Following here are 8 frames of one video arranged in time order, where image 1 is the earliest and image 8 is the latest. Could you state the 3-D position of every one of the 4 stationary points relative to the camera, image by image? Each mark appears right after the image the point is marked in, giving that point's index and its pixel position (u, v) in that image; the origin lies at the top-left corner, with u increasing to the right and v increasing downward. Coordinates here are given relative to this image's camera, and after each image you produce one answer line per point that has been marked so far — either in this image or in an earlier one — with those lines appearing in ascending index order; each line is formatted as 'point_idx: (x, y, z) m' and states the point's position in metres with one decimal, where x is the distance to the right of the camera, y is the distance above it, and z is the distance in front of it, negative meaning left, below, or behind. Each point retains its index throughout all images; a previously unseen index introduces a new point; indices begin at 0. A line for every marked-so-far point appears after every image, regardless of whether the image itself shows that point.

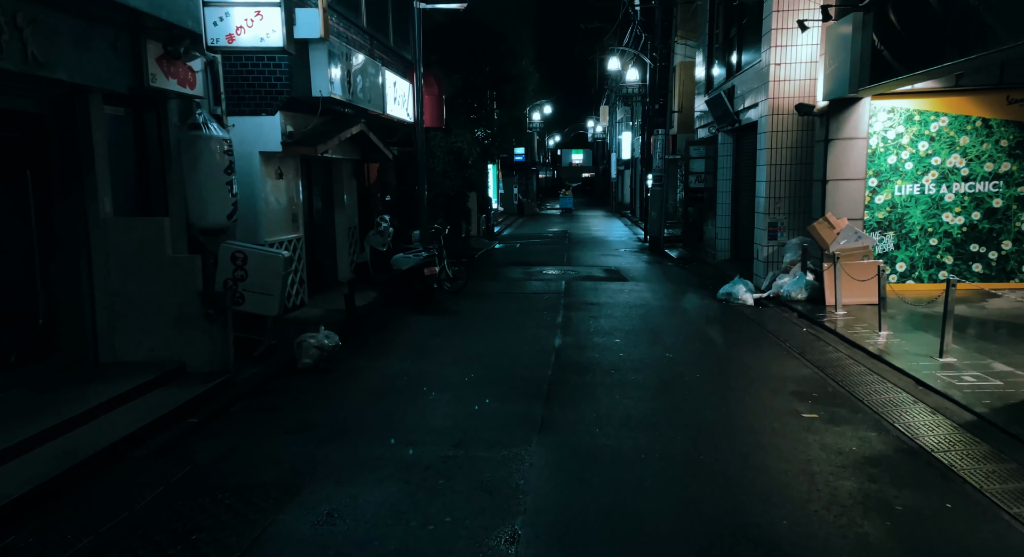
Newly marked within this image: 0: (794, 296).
0: (+4.9, -0.3, +14.3) m
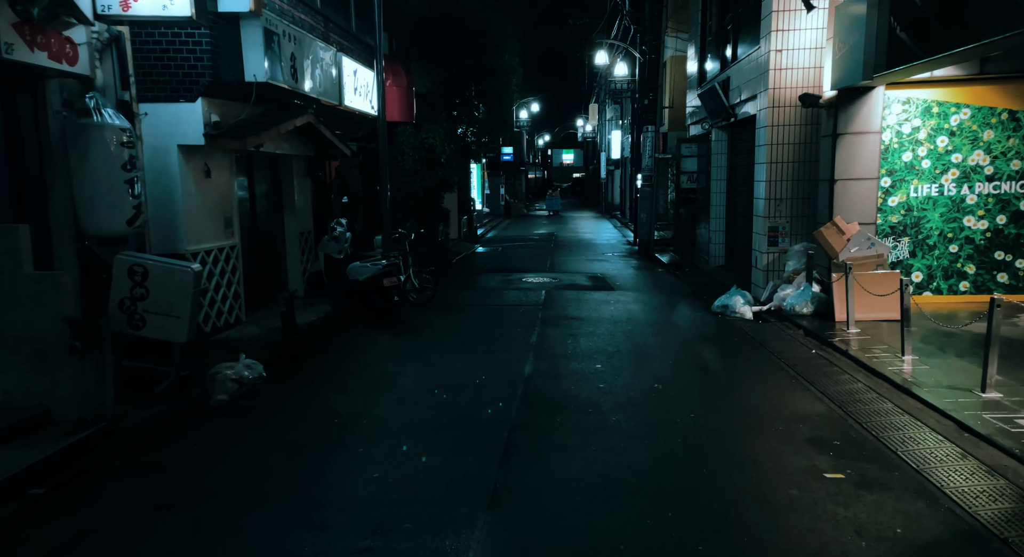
0: (+4.4, -0.5, +12.8) m
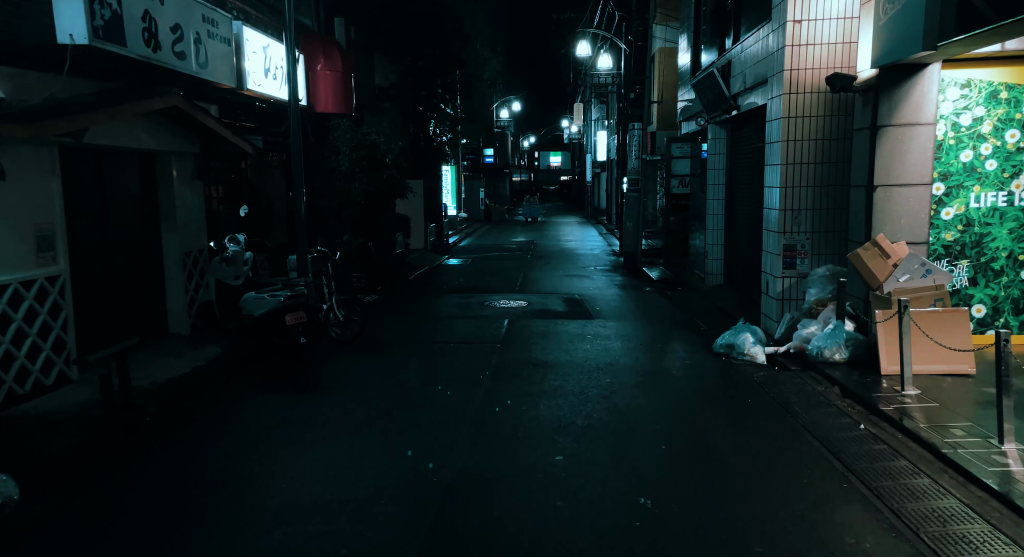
0: (+3.7, -0.9, +9.8) m
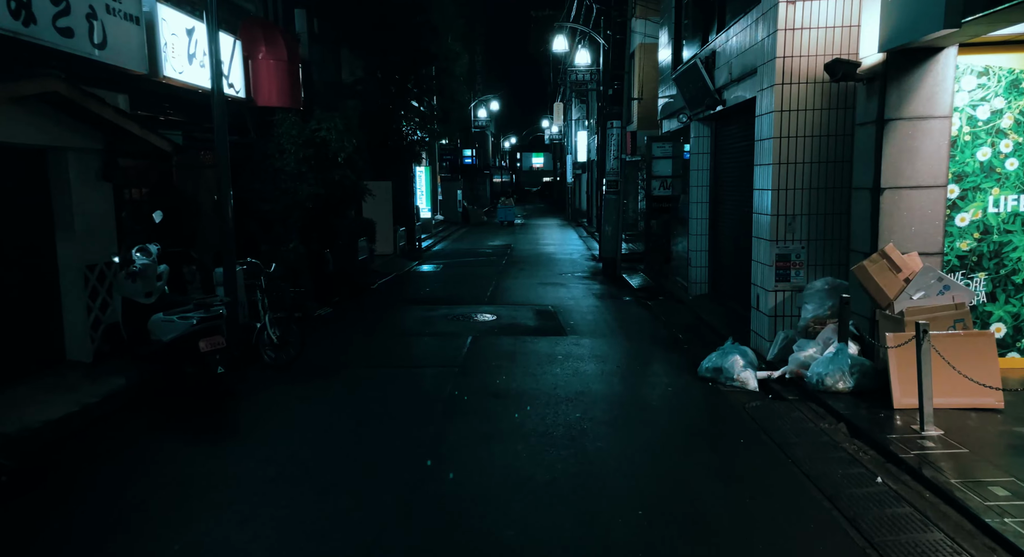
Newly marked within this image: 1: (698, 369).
0: (+3.3, -1.1, +8.5) m
1: (+2.3, -1.1, +10.1) m
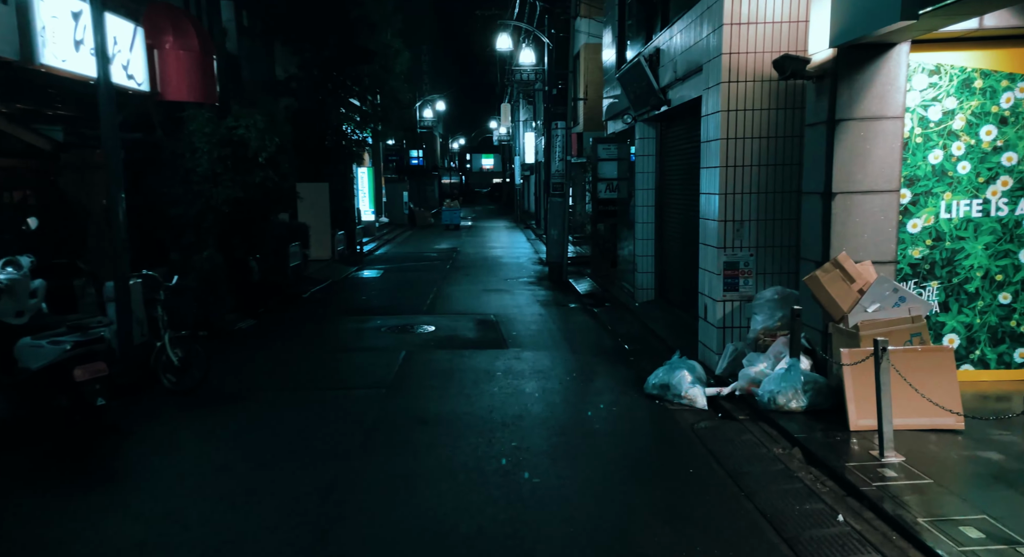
0: (+2.6, -1.2, +7.9) m
1: (+1.5, -1.2, +9.4) m
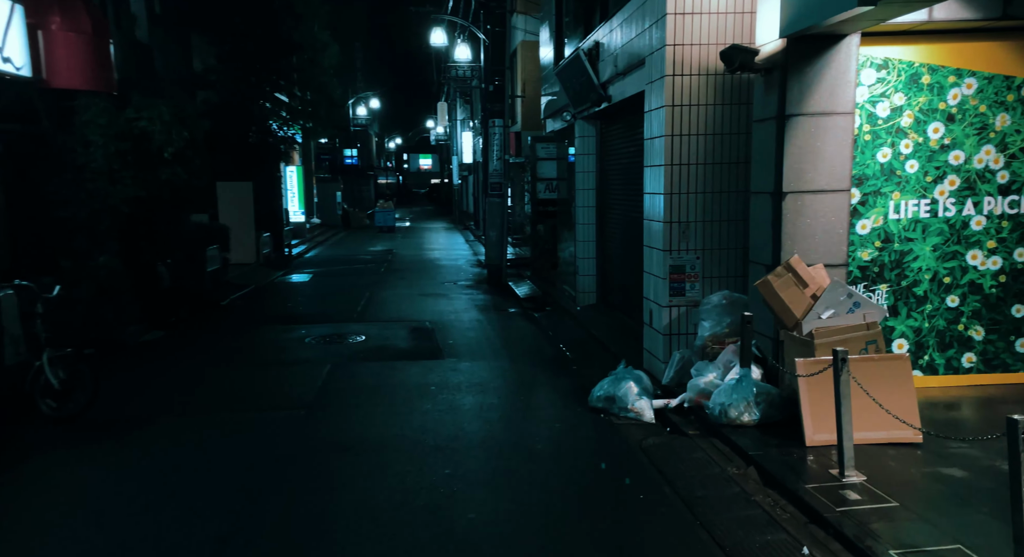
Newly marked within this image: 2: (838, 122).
0: (+2.0, -1.2, +7.5) m
1: (+0.8, -1.3, +8.9) m
2: (+3.1, +1.5, +7.8) m
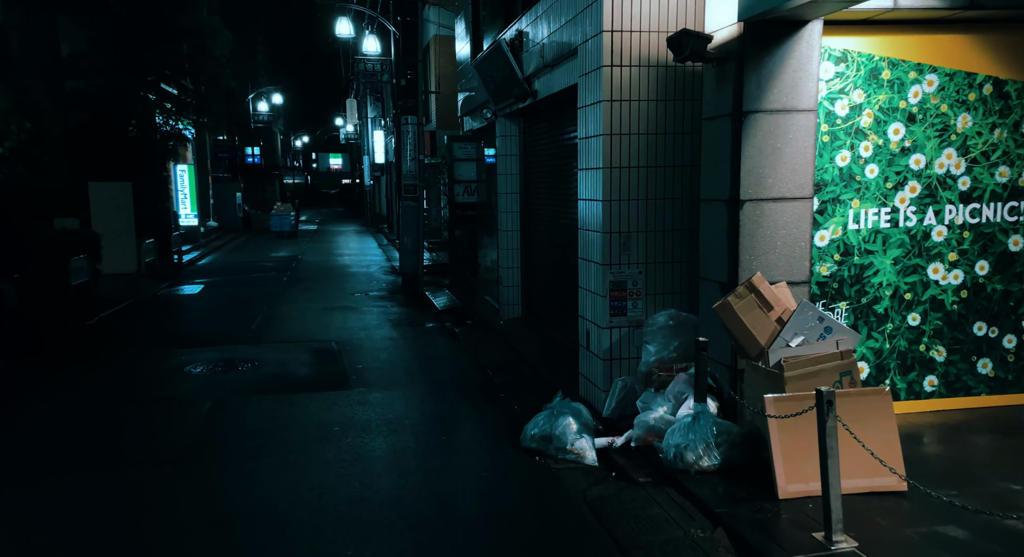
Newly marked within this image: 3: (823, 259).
0: (+1.4, -1.4, +6.4) m
1: (+0.1, -1.5, +7.7) m
2: (+2.4, +1.3, +6.9) m
3: (+2.8, +0.2, +7.5) m
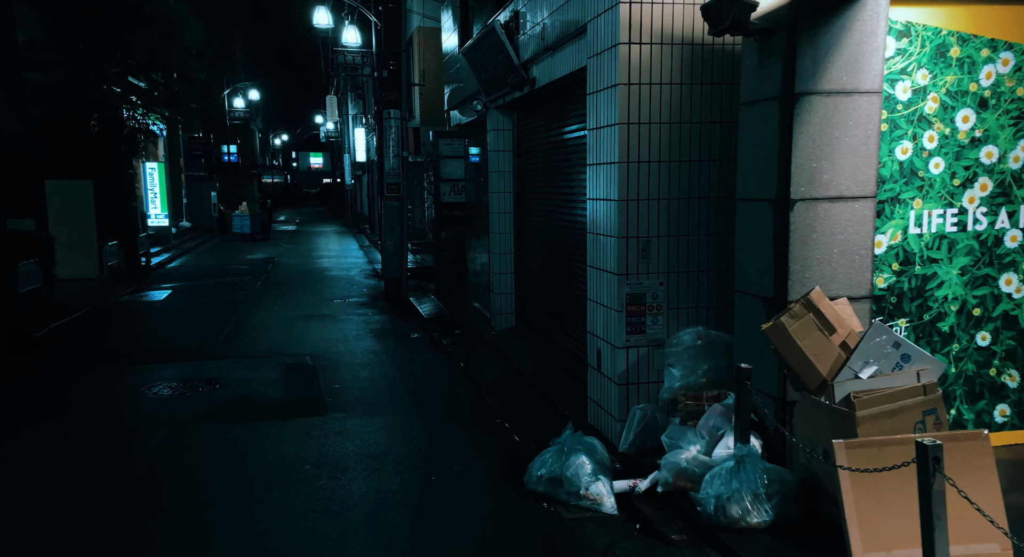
0: (+1.5, -1.5, +5.3) m
1: (+0.1, -1.6, +6.6) m
2: (+2.4, +1.2, +5.8) m
3: (+2.9, +0.1, +6.4) m
